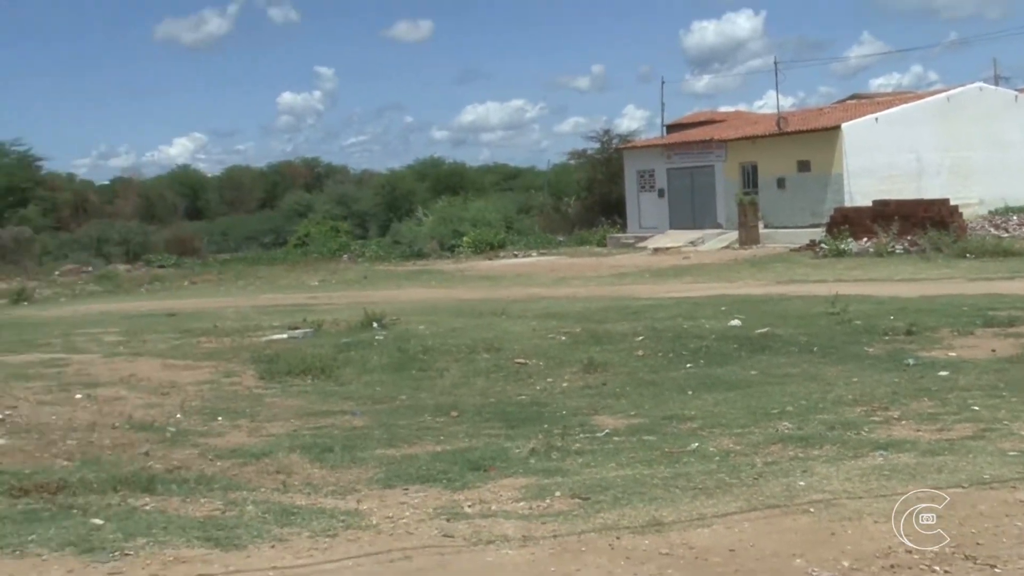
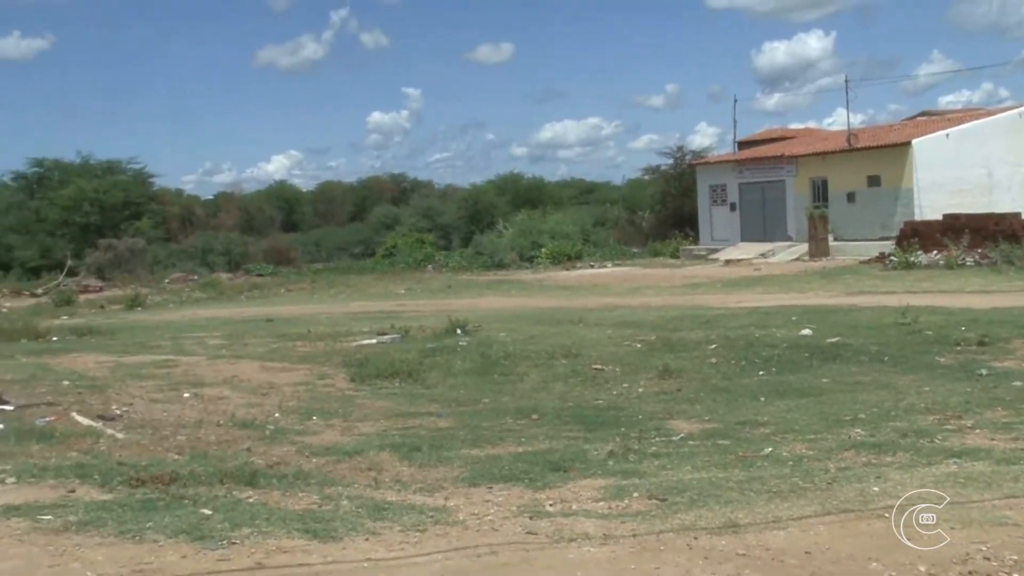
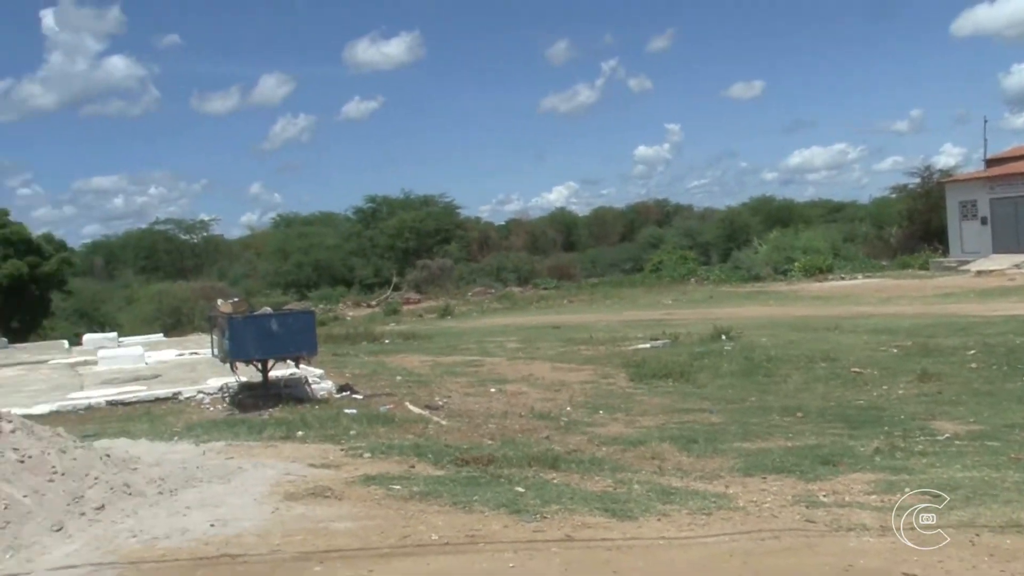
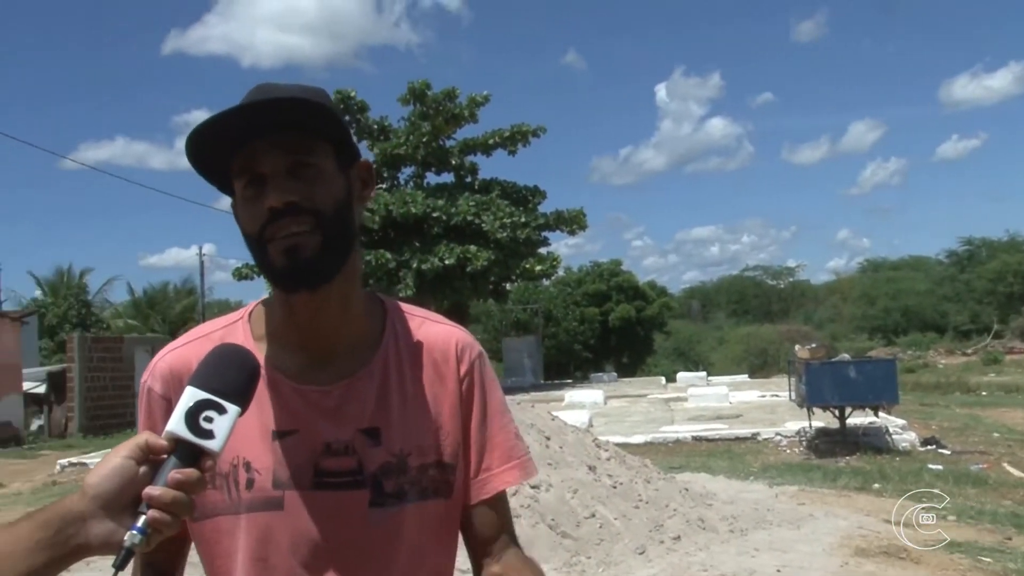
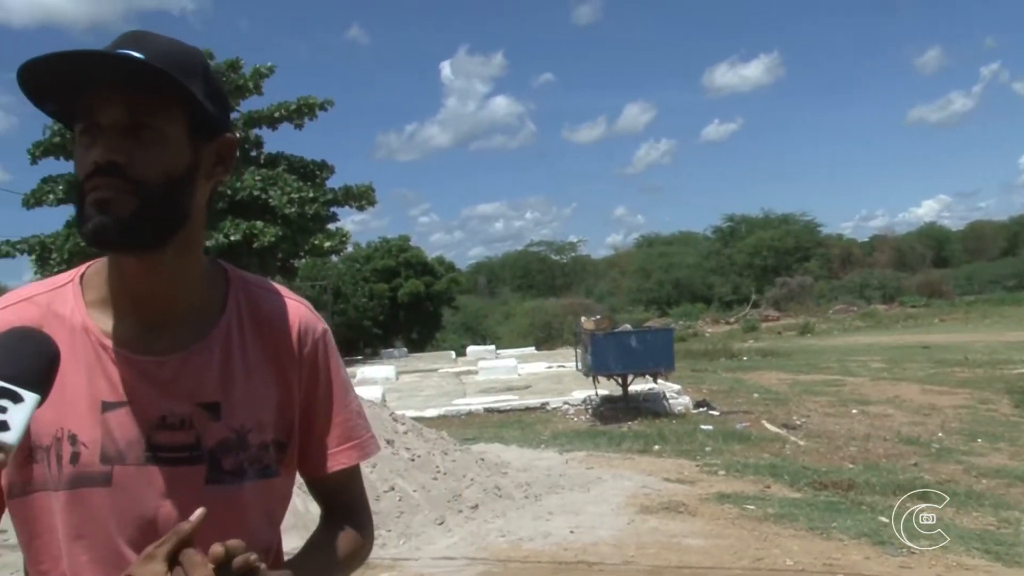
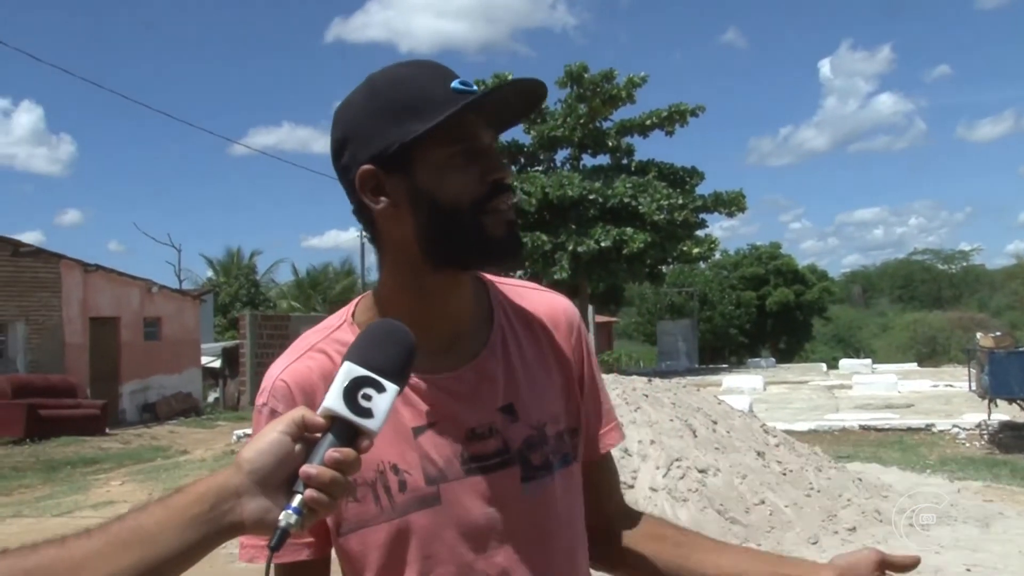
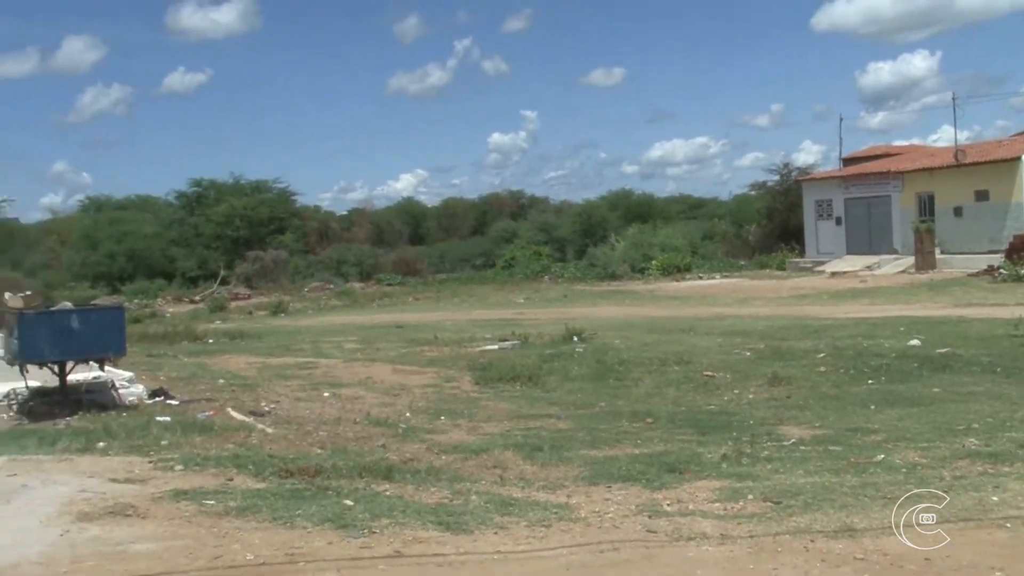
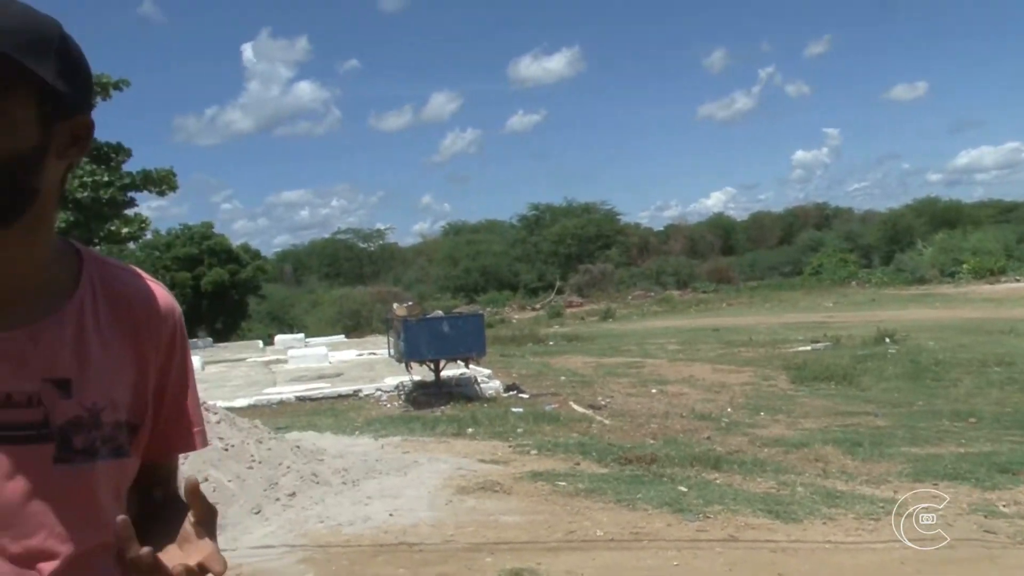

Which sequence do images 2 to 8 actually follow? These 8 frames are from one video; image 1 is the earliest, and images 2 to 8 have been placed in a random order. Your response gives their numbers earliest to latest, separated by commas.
2, 7, 3, 8, 5, 4, 6
